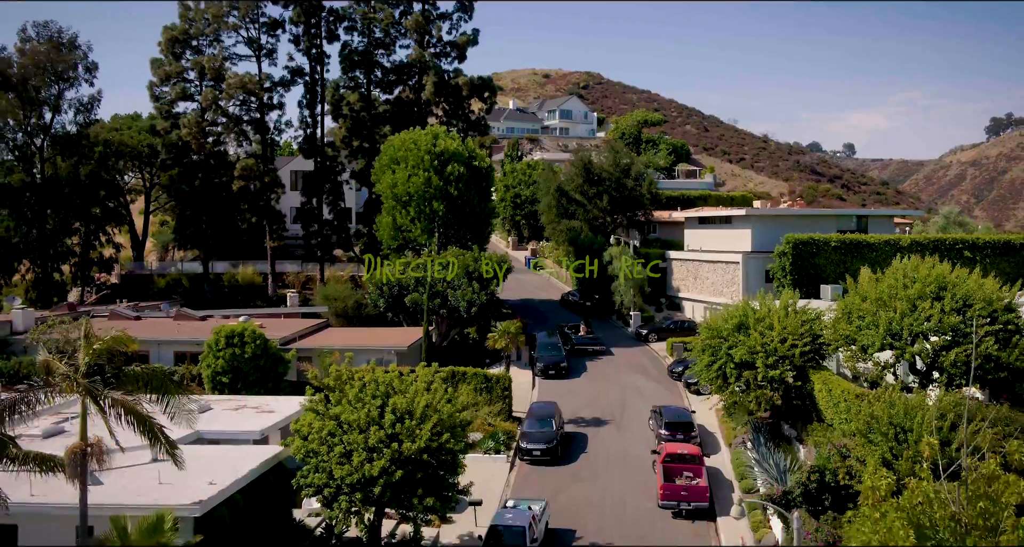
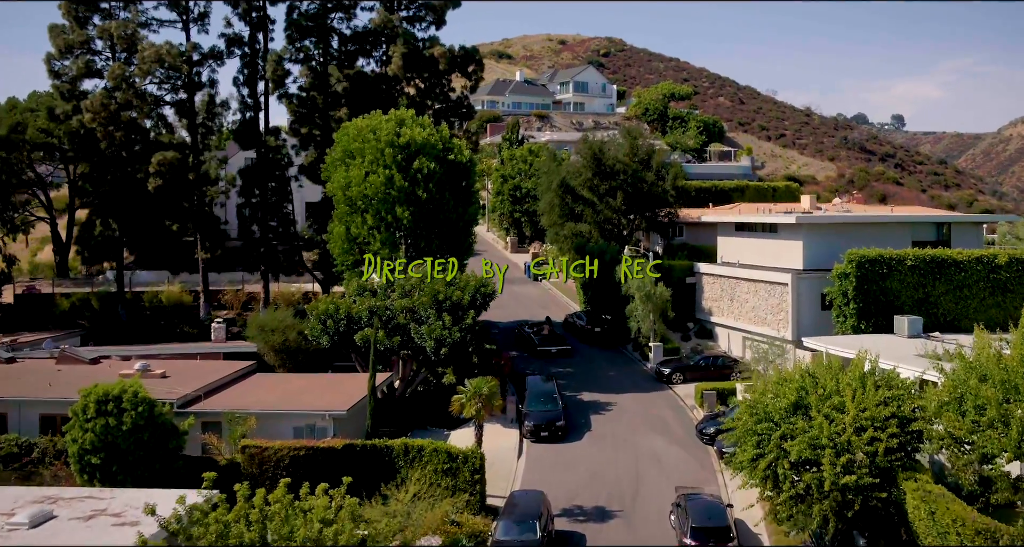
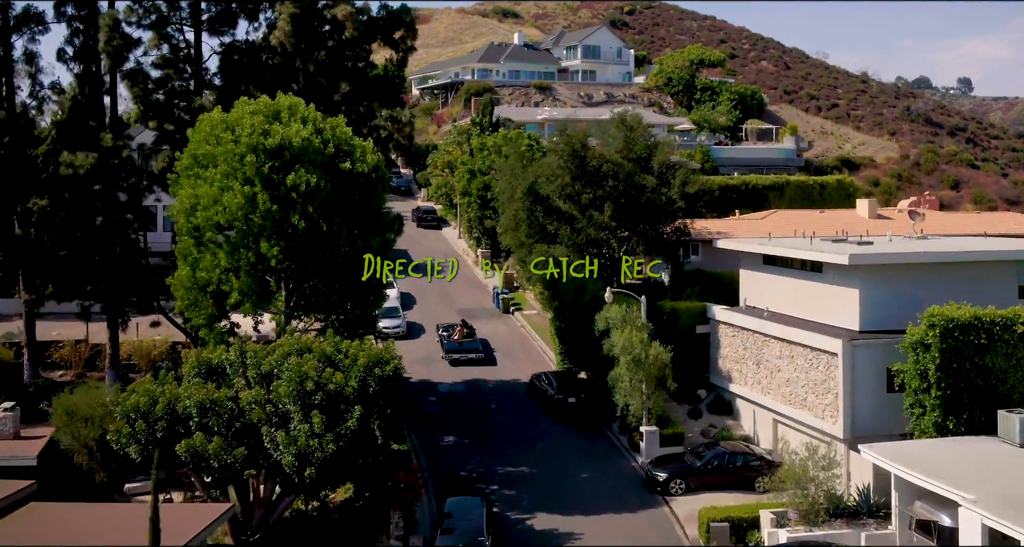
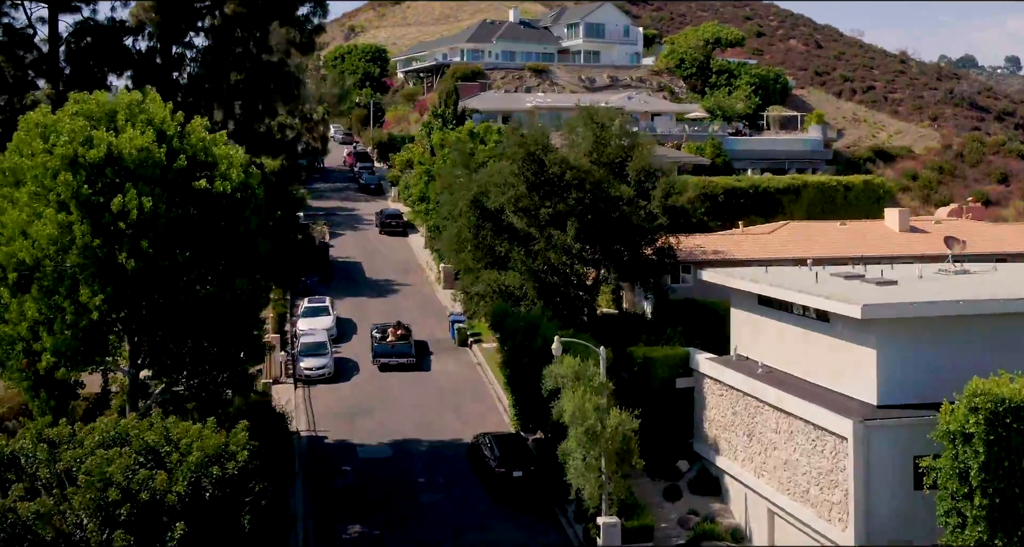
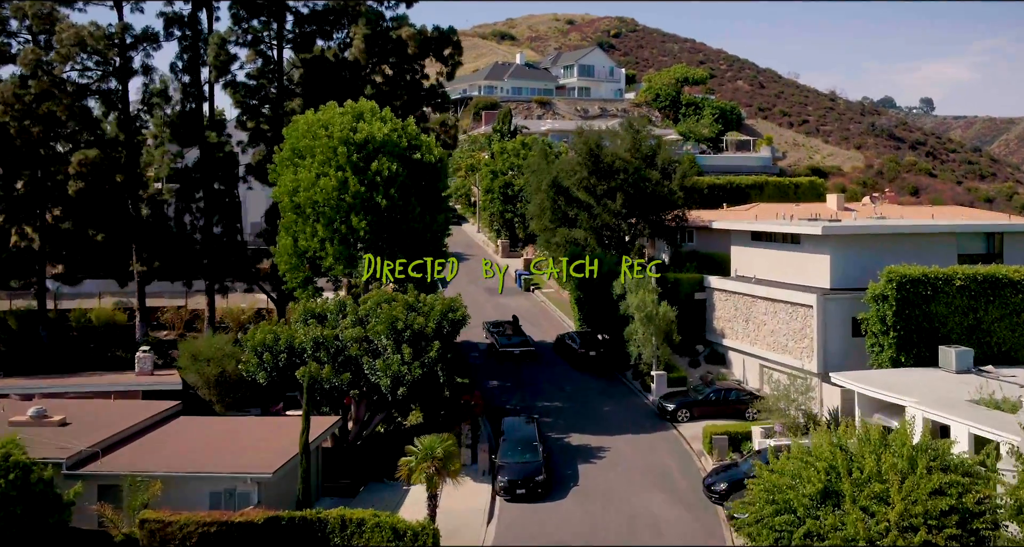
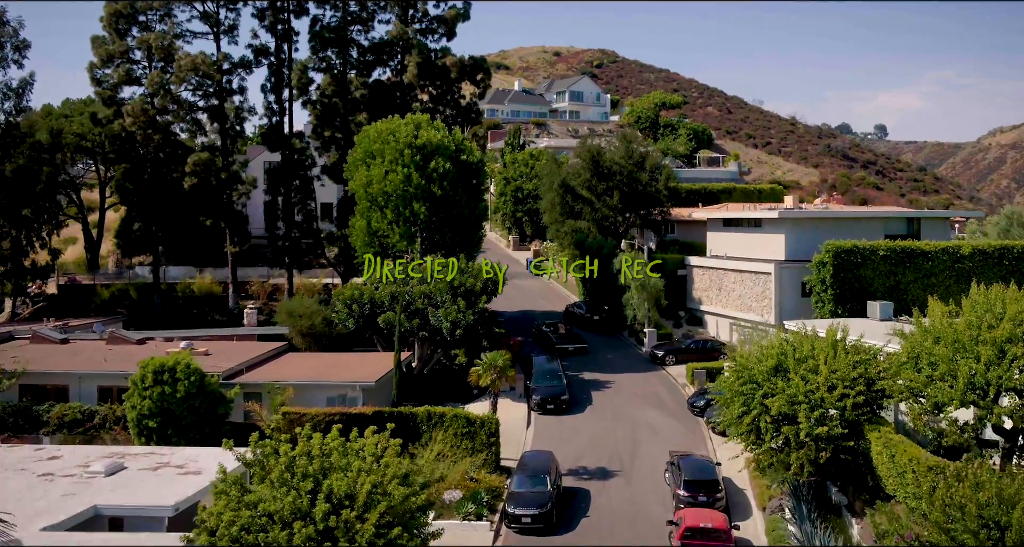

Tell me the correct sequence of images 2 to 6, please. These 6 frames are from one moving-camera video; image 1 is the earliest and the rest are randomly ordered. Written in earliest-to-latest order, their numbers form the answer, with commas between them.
6, 2, 5, 3, 4
